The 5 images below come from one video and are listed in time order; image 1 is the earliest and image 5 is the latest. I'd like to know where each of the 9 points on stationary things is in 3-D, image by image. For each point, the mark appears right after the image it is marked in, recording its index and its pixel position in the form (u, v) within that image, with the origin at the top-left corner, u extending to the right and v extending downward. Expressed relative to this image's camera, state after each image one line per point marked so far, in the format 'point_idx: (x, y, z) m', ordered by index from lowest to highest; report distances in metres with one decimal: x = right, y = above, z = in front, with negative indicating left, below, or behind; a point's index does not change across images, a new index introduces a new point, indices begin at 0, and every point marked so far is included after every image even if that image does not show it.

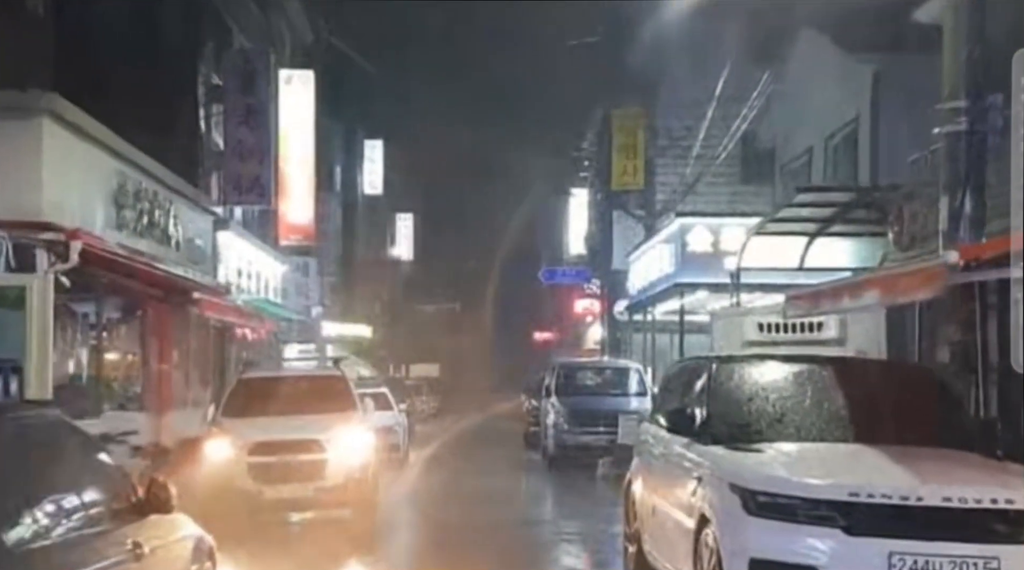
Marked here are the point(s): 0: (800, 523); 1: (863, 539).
0: (+1.6, -1.3, +7.8) m
1: (+1.9, -1.4, +7.7) m
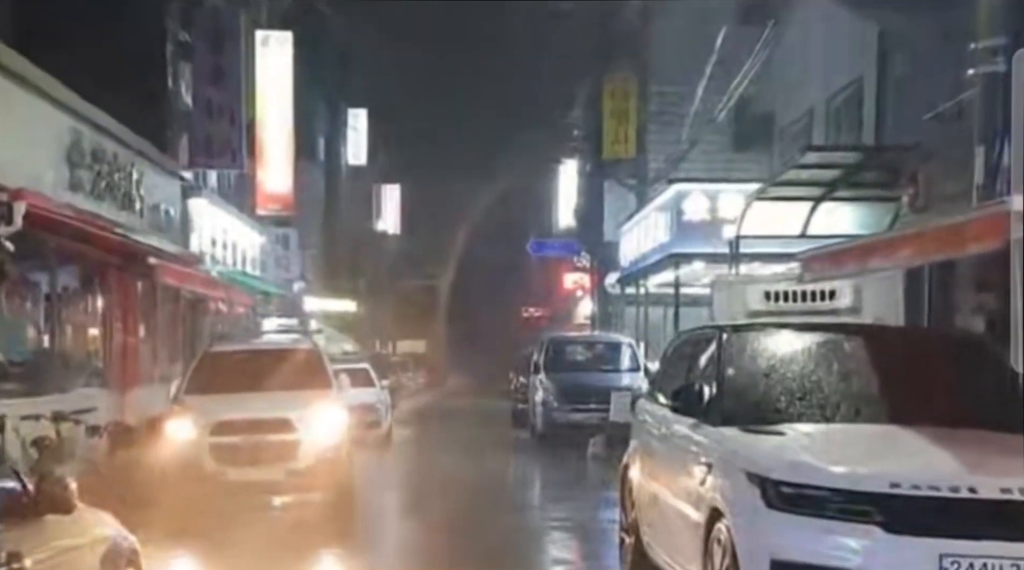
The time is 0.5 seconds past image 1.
0: (+1.5, -1.1, +6.7) m
1: (+1.8, -1.2, +6.6) m
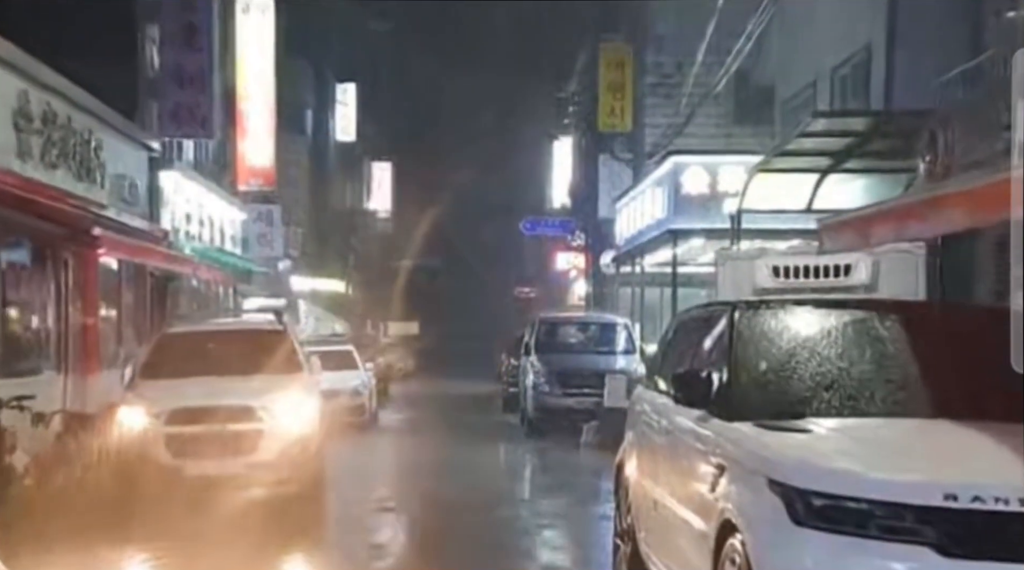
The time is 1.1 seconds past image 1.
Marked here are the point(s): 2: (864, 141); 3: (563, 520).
0: (+1.4, -1.0, +5.5) m
1: (+1.7, -1.0, +5.4) m
2: (+4.4, +1.8, +18.0) m
3: (+0.5, -2.1, +13.1) m
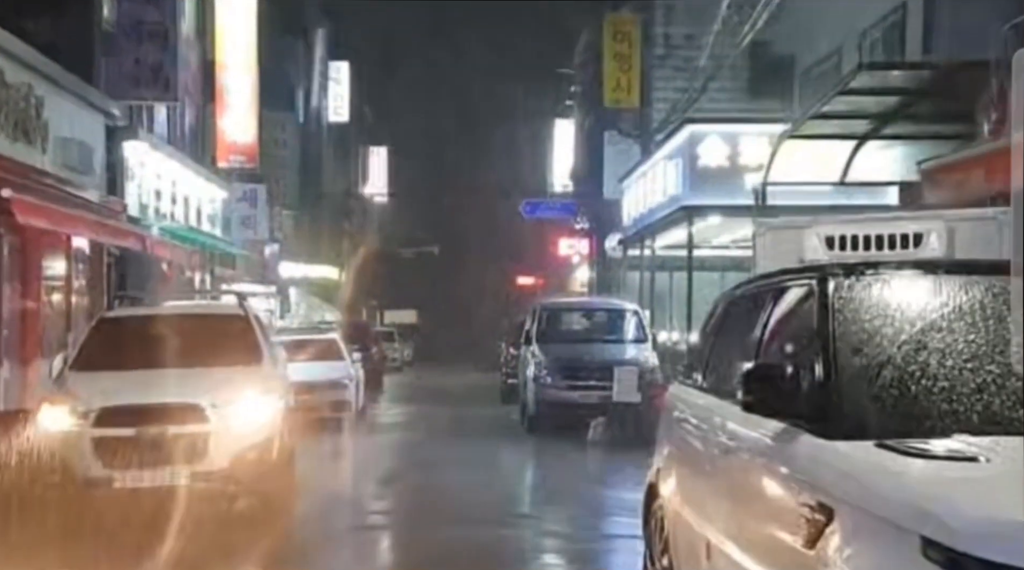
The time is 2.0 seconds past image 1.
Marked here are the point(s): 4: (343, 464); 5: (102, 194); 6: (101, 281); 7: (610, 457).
0: (+1.3, -0.8, +3.4) m
1: (+1.7, -0.9, +3.3) m
2: (+4.4, +2.1, +15.9) m
3: (+0.5, -1.9, +11.0) m
4: (-2.0, -2.1, +17.1) m
5: (-5.1, +1.1, +17.9) m
6: (-5.4, +0.1, +19.0) m
7: (+1.2, -2.1, +17.9) m
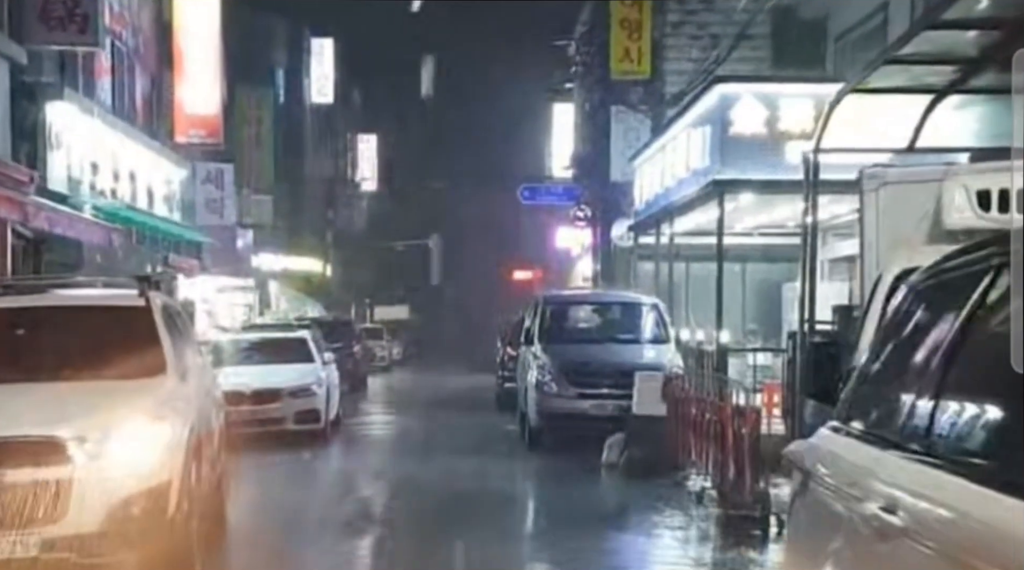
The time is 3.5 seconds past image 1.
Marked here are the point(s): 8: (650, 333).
0: (+1.4, -0.7, +0.1) m
1: (+1.7, -0.8, 0.0) m
2: (+4.4, +2.2, +12.6) m
3: (+0.5, -1.8, +7.7) m
4: (-2.0, -2.0, +13.8) m
5: (-5.1, +1.2, +14.6) m
6: (-5.4, +0.2, +15.7) m
7: (+1.2, -2.0, +14.6) m
8: (+1.8, -0.6, +18.5) m
